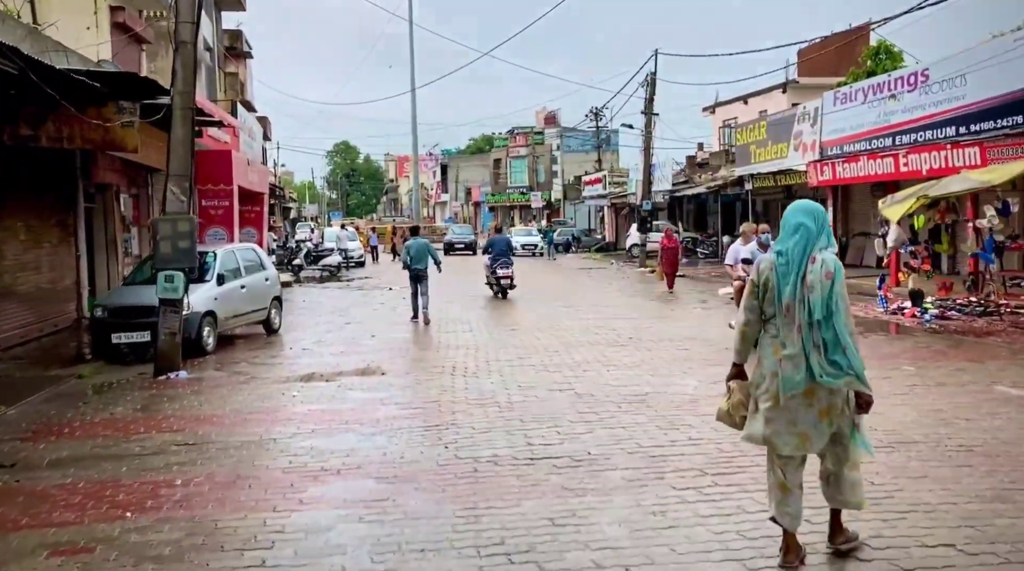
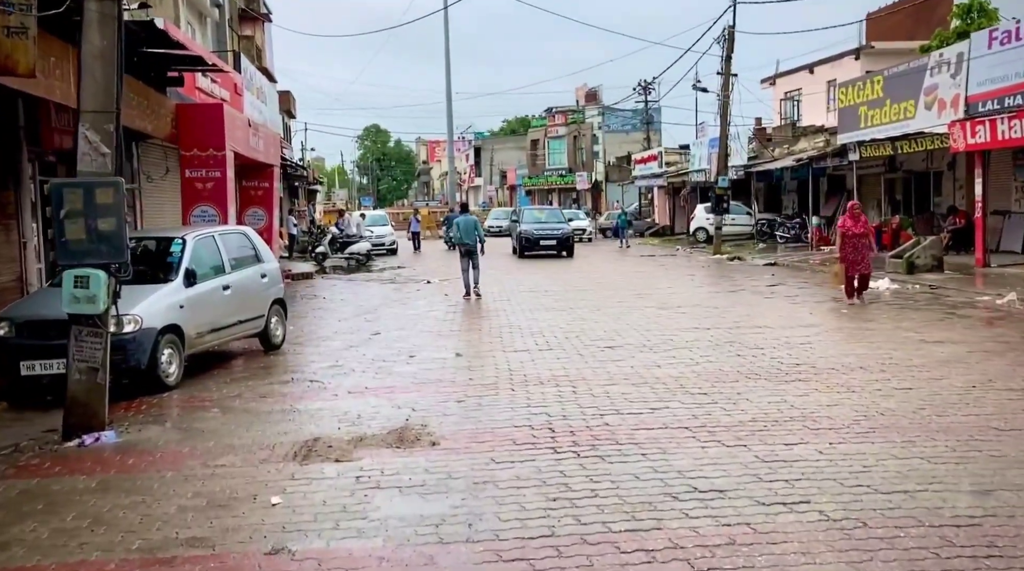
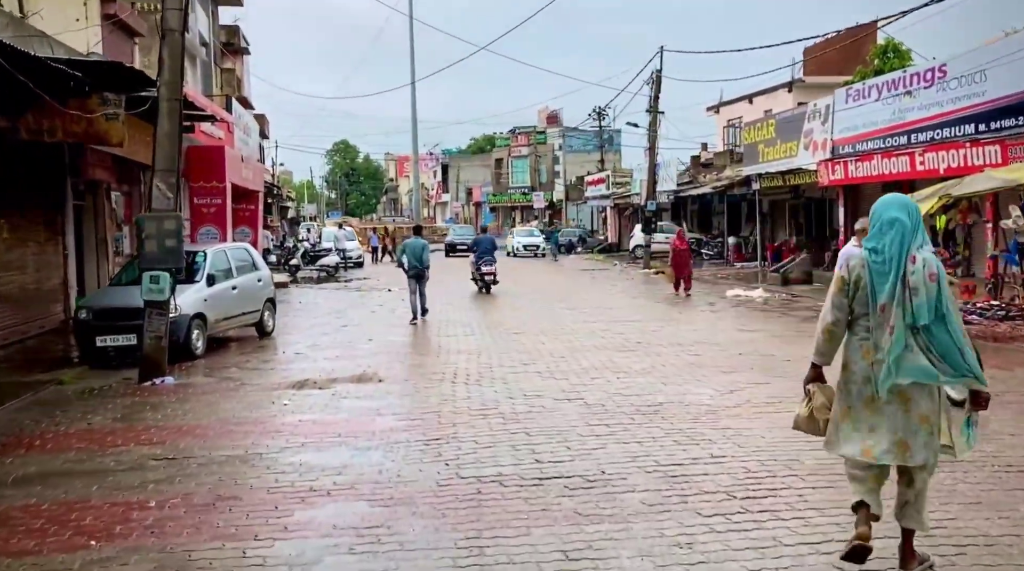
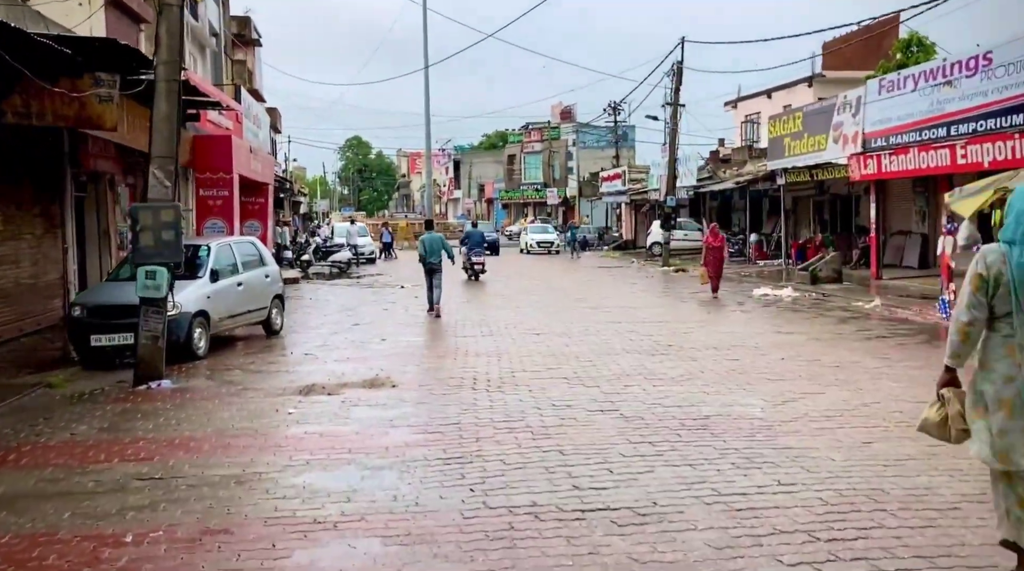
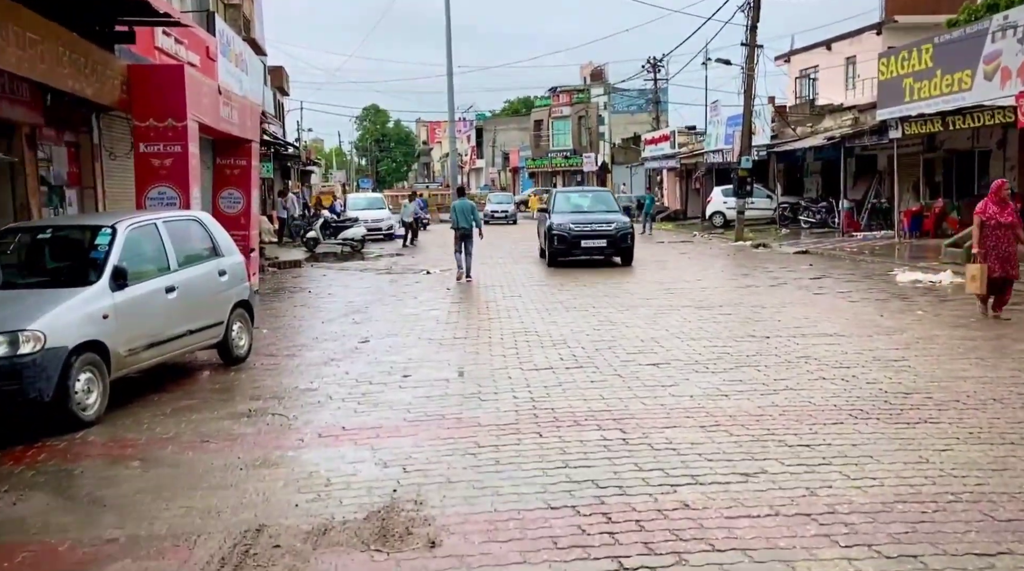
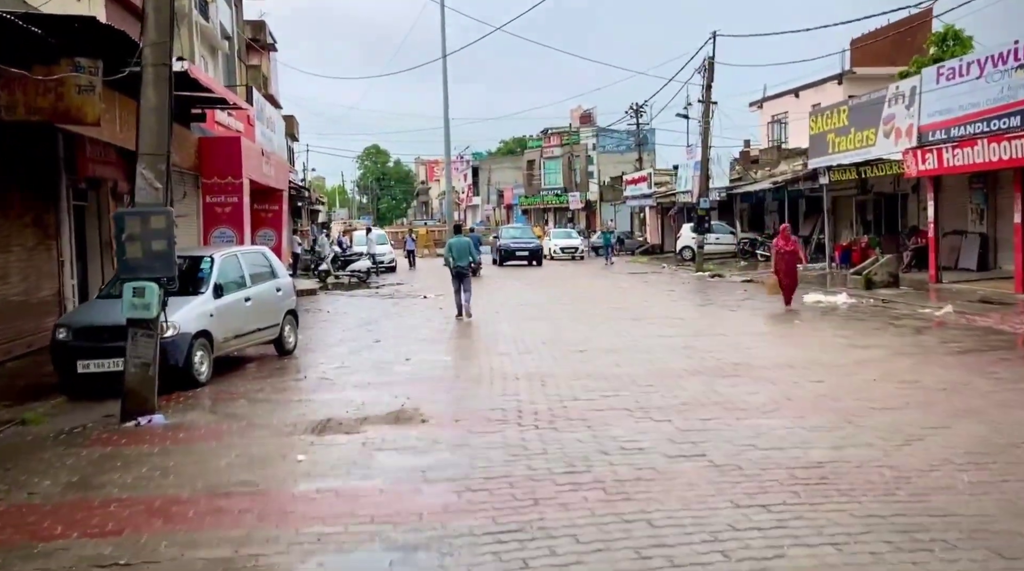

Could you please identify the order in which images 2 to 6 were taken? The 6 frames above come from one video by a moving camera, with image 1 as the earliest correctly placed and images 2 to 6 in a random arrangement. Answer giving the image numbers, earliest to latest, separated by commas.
3, 4, 6, 2, 5
